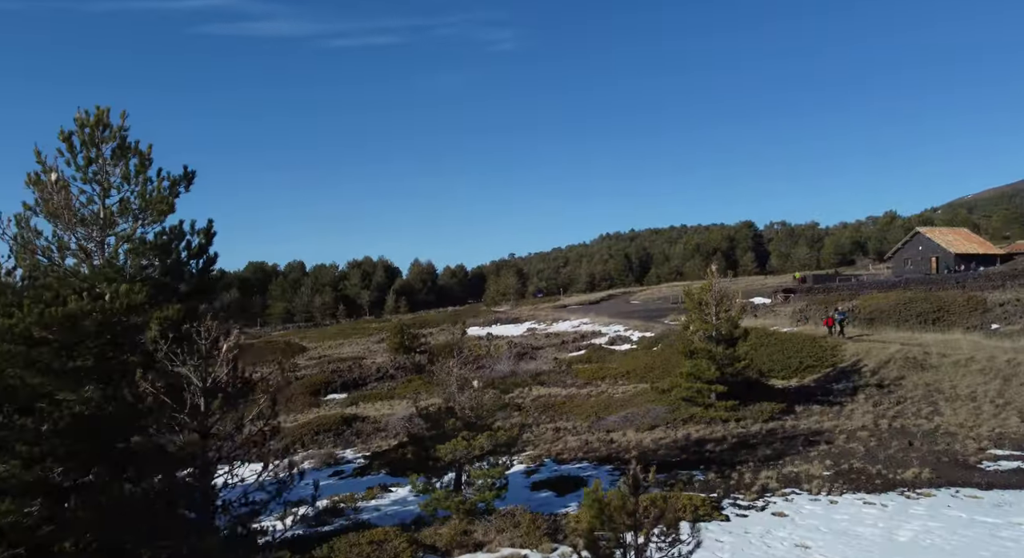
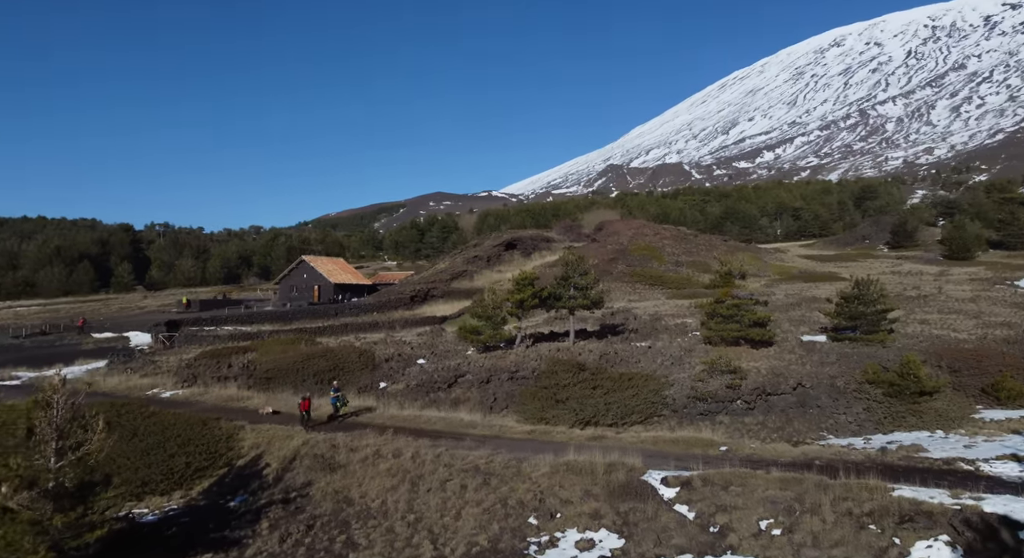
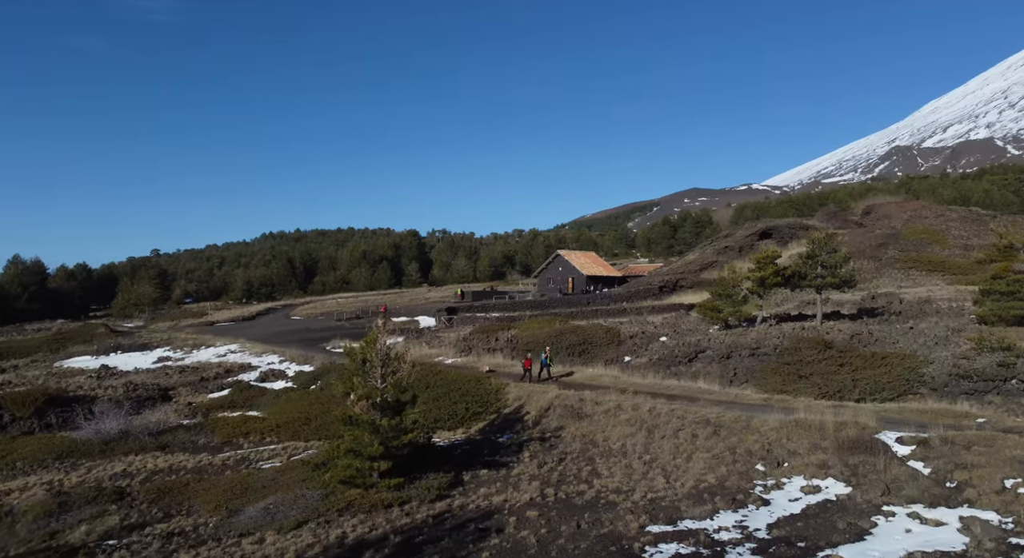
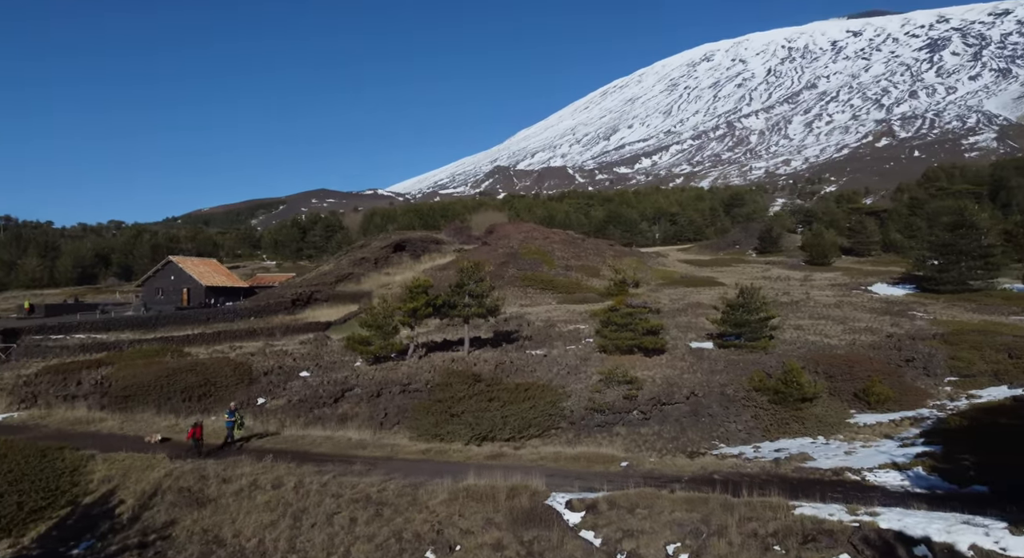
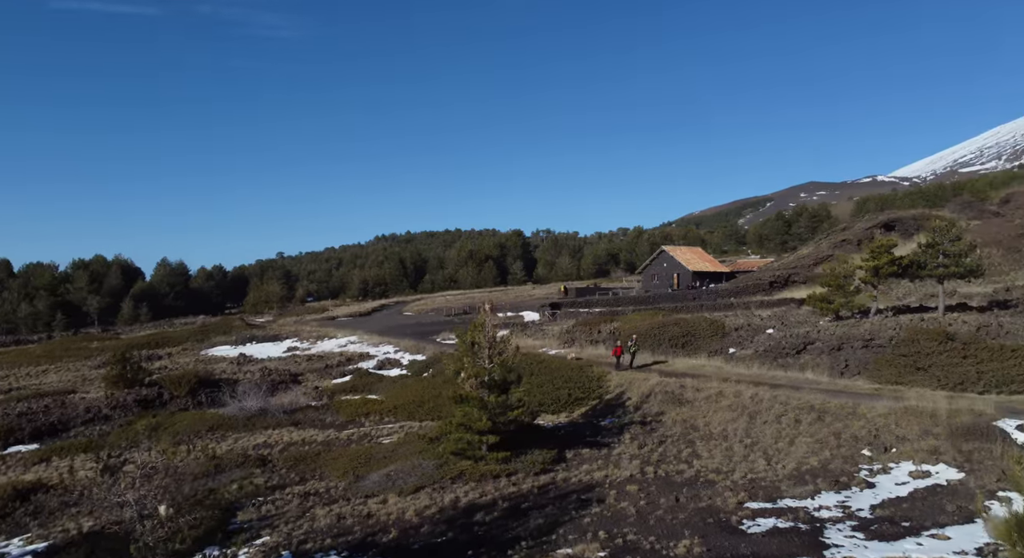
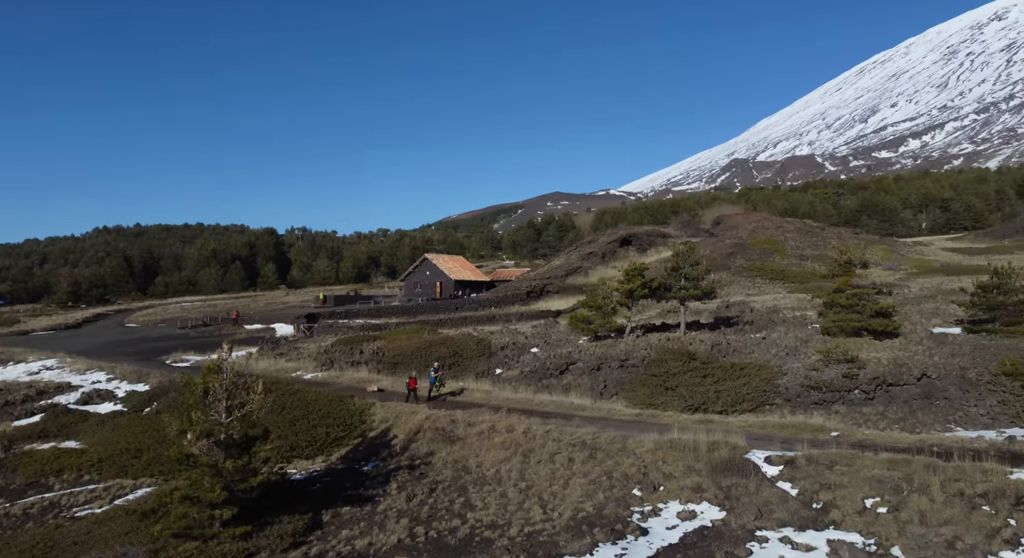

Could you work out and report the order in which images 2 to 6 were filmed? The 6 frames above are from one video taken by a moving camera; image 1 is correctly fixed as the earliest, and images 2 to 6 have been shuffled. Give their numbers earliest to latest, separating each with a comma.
5, 3, 6, 2, 4
